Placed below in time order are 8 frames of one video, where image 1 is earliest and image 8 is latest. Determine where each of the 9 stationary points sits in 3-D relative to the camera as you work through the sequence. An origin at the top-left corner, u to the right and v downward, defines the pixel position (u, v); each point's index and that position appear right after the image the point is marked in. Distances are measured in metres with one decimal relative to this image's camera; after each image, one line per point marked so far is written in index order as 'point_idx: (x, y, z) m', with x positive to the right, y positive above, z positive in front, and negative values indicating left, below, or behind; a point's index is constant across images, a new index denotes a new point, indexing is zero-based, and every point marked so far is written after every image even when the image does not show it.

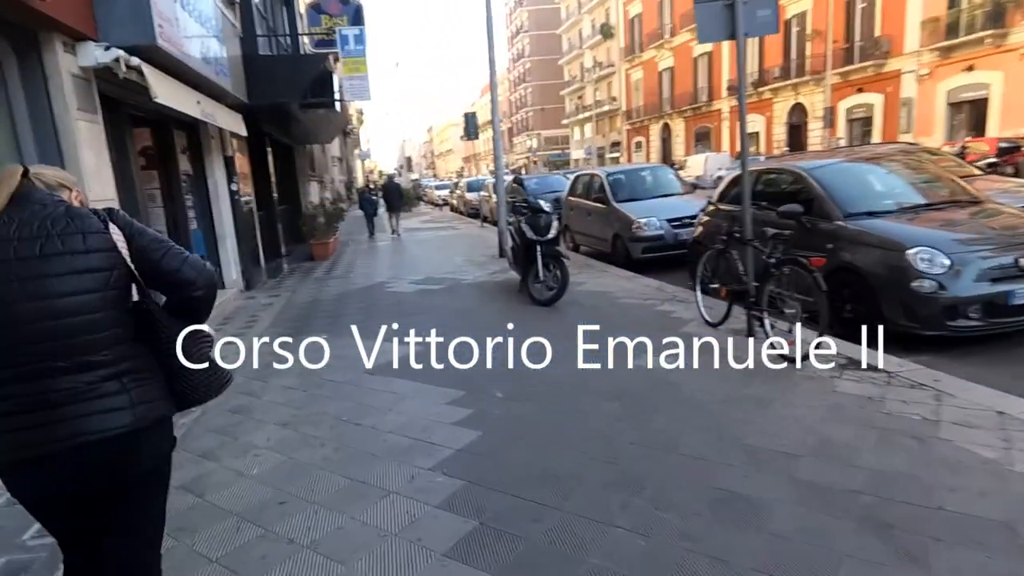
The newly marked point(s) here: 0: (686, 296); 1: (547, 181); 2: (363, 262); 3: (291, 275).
0: (+2.2, -0.1, +7.8) m
1: (+1.0, +3.1, +17.8) m
2: (-3.3, +0.6, +13.5) m
3: (-4.3, +0.3, +12.0) m
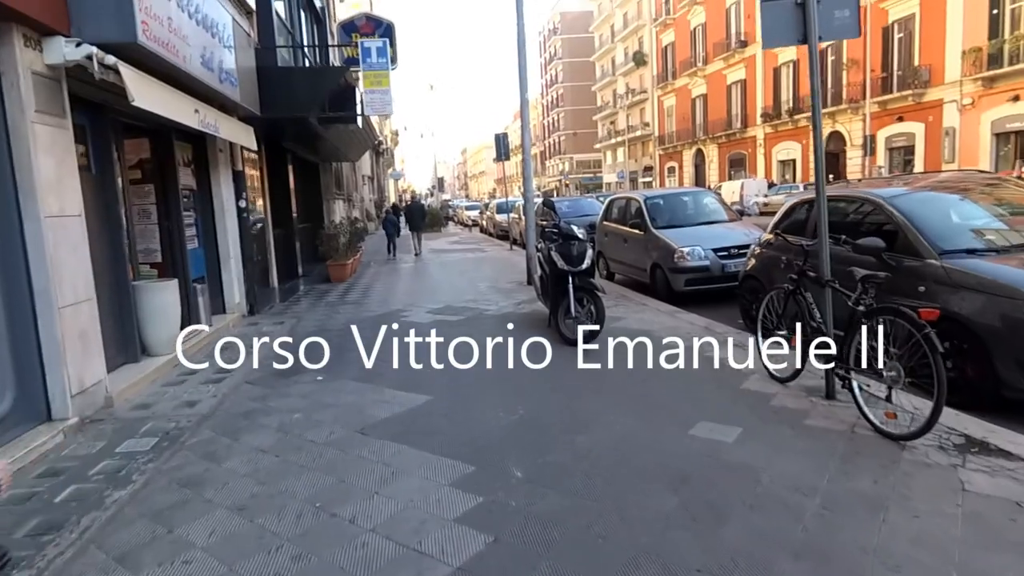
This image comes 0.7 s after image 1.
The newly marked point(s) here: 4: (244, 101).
0: (+2.5, -0.6, +6.8) m
1: (+1.8, +2.3, +16.8) m
2: (-2.7, 0.0, +12.7) m
3: (-3.8, -0.2, +11.3) m
4: (-3.5, +2.4, +7.9) m
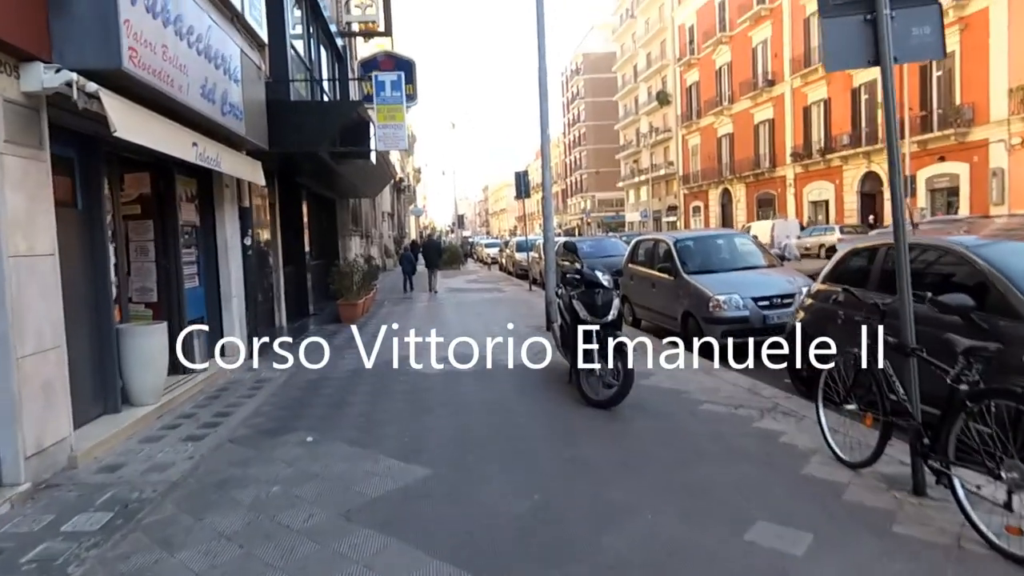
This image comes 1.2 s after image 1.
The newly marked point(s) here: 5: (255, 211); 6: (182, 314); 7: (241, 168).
0: (+2.7, -1.2, +5.9) m
1: (+2.4, +1.1, +16.2) m
2: (-2.4, -0.8, +12.1) m
3: (-3.5, -0.9, +10.7) m
4: (-3.2, +1.9, +7.5) m
5: (-3.8, +1.1, +9.2) m
6: (-3.9, -0.3, +7.3) m
7: (-3.2, +1.4, +7.4) m
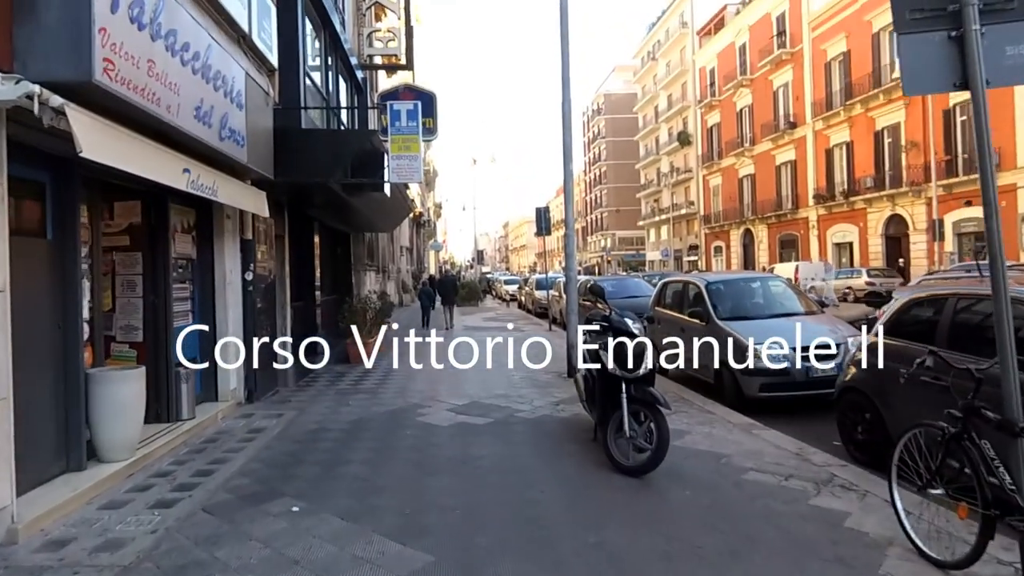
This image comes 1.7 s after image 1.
0: (+2.8, -1.6, +5.1) m
1: (+2.8, +0.1, +15.5) m
2: (-2.1, -1.5, +11.4) m
3: (-3.2, -1.5, +10.0) m
4: (-3.0, +1.4, +7.0) m
5: (-3.5, +0.6, +8.7) m
6: (-3.7, -0.7, +6.7) m
7: (-3.0, +1.0, +6.9) m
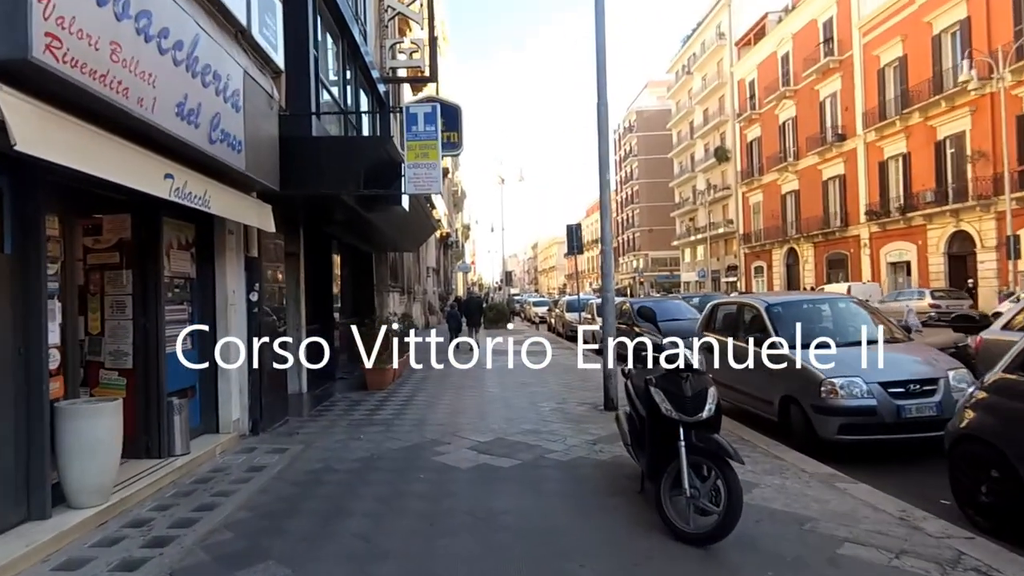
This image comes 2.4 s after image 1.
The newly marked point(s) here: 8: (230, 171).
0: (+3.0, -1.8, +4.0) m
1: (+3.6, -0.4, +14.4) m
2: (-1.5, -1.9, +10.5) m
3: (-2.7, -1.9, +9.2) m
4: (-2.6, +1.2, +6.3) m
5: (-3.1, +0.3, +8.0) m
6: (-3.4, -0.9, +6.0) m
7: (-2.7, +0.8, +6.1) m
8: (-2.7, +1.1, +5.9) m
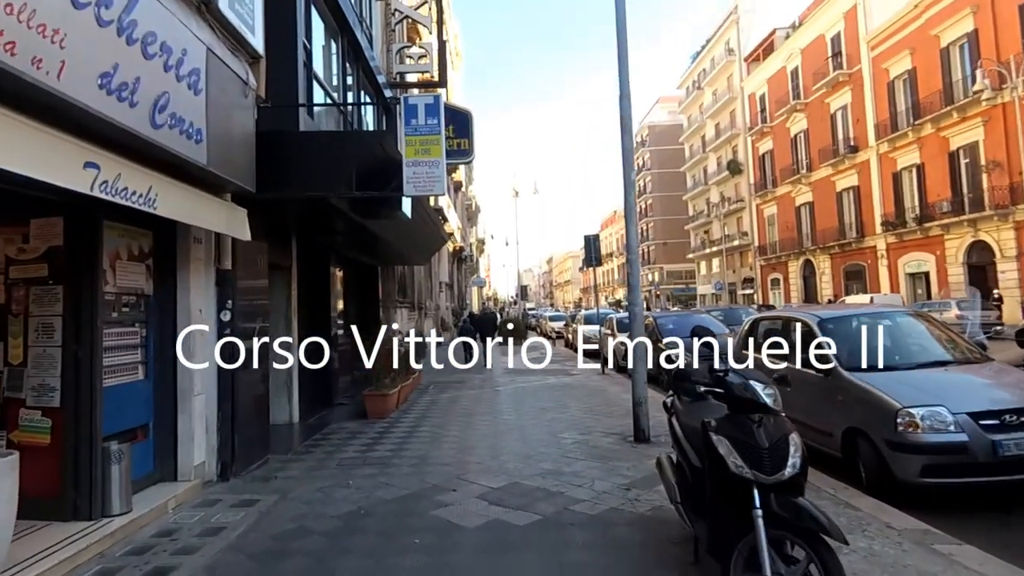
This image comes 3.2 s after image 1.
0: (+3.1, -1.8, +2.8) m
1: (+3.8, -0.7, +13.2) m
2: (-1.3, -2.1, +9.4) m
3: (-2.5, -2.1, +8.2) m
4: (-2.5, +1.1, +5.3) m
5: (-3.0, +0.1, +6.9) m
6: (-3.3, -1.1, +4.9) m
7: (-2.6, +0.6, +5.1) m
8: (-2.6, +1.0, +4.9) m
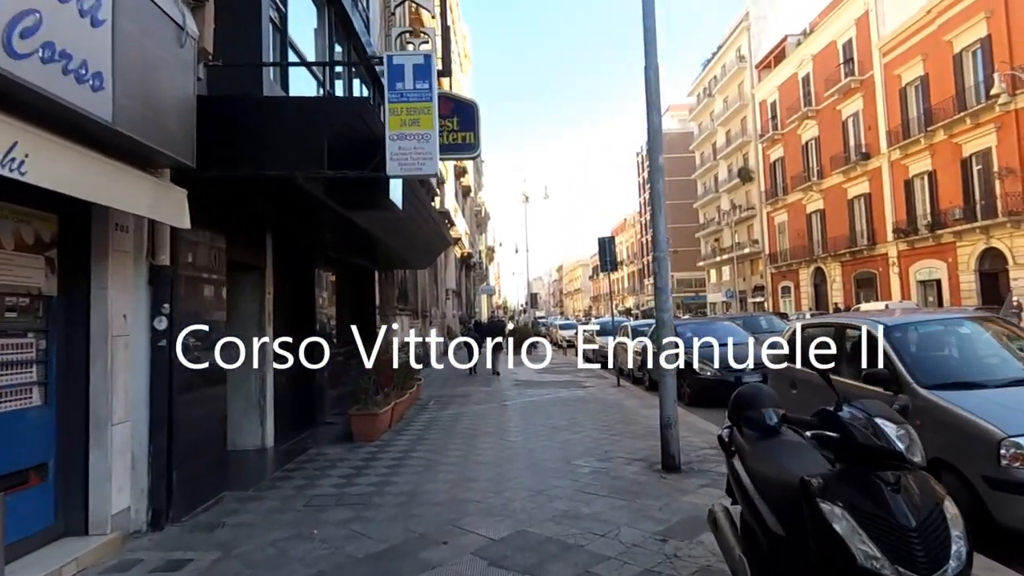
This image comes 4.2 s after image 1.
0: (+3.2, -1.7, +1.5) m
1: (+3.9, -0.8, +11.9) m
2: (-1.2, -2.2, +8.2) m
3: (-2.5, -2.1, +6.9) m
4: (-2.5, +1.1, +4.1) m
5: (-2.9, +0.1, +5.7) m
6: (-3.2, -1.1, +3.7) m
7: (-2.6, +0.6, +3.9) m
8: (-2.5, +1.0, +3.7) m
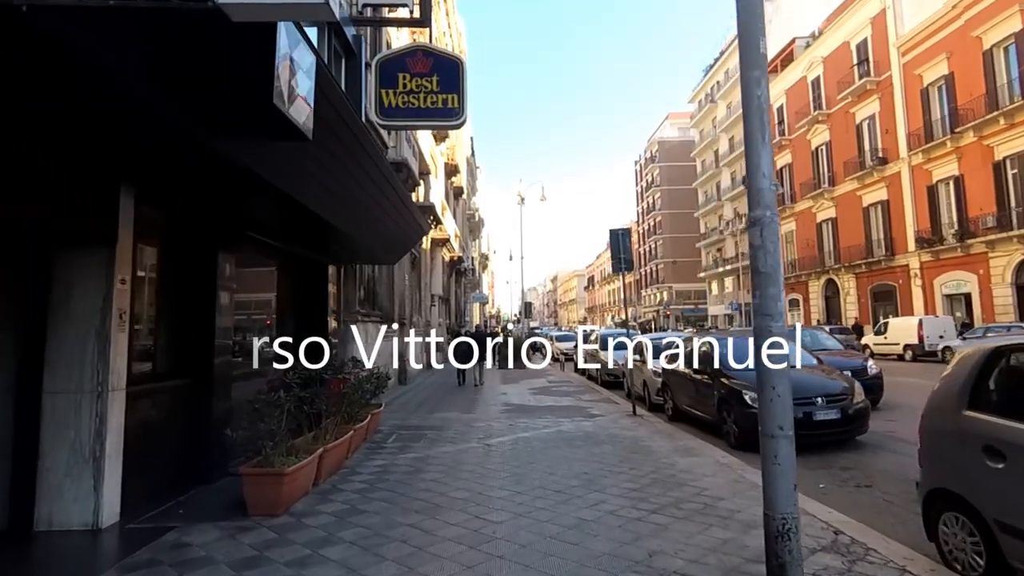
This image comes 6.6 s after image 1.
0: (+3.1, -1.6, -1.6) m
1: (+3.8, -0.8, +8.8) m
2: (-1.3, -2.1, +5.0) m
3: (-2.6, -2.0, +3.7) m
4: (-2.6, +1.3, +0.9) m
5: (-3.0, +0.3, +2.6) m
6: (-3.3, -0.9, +0.5) m
7: (-2.6, +0.8, +0.8) m
8: (-2.6, +1.2, +0.5) m
